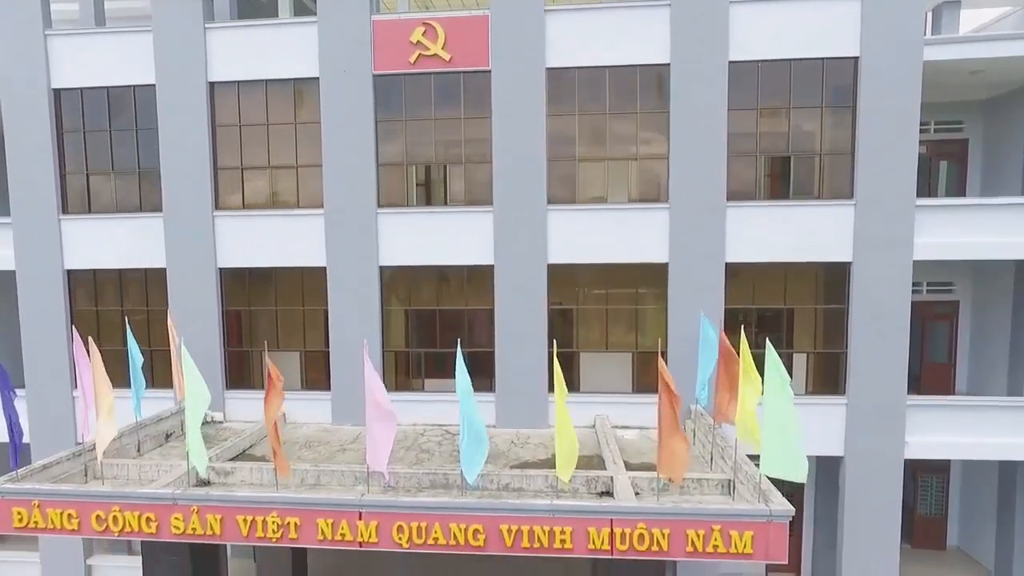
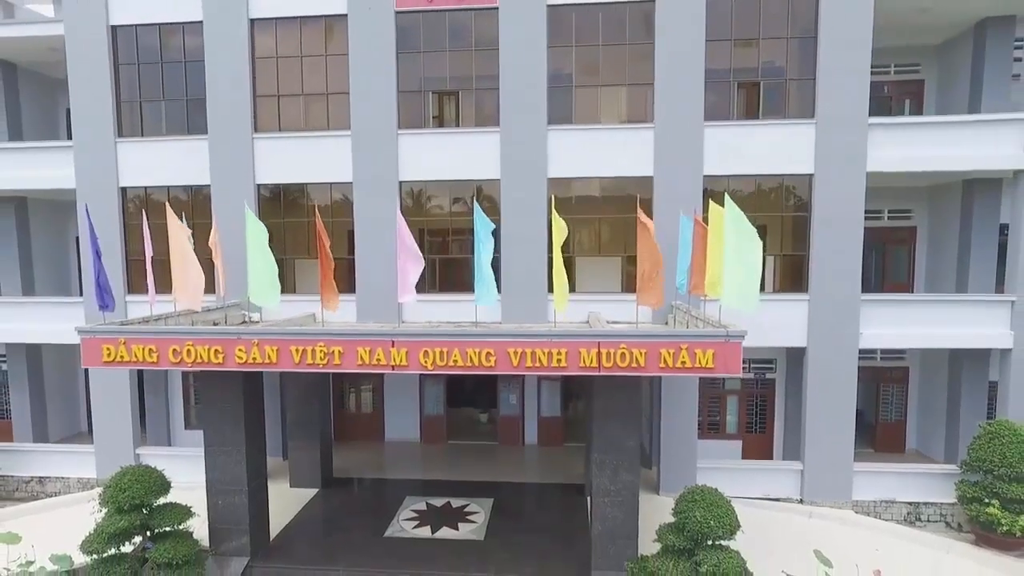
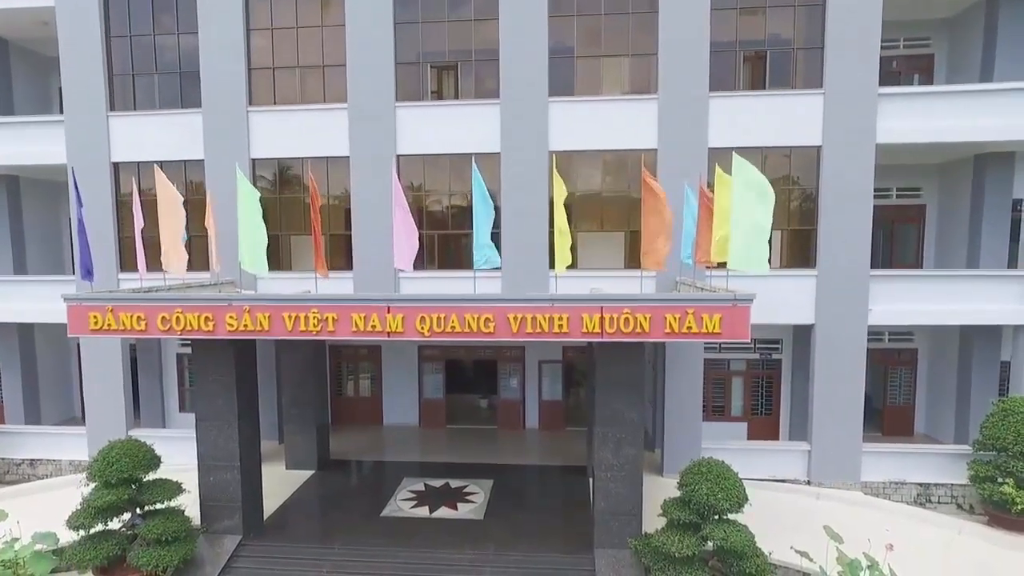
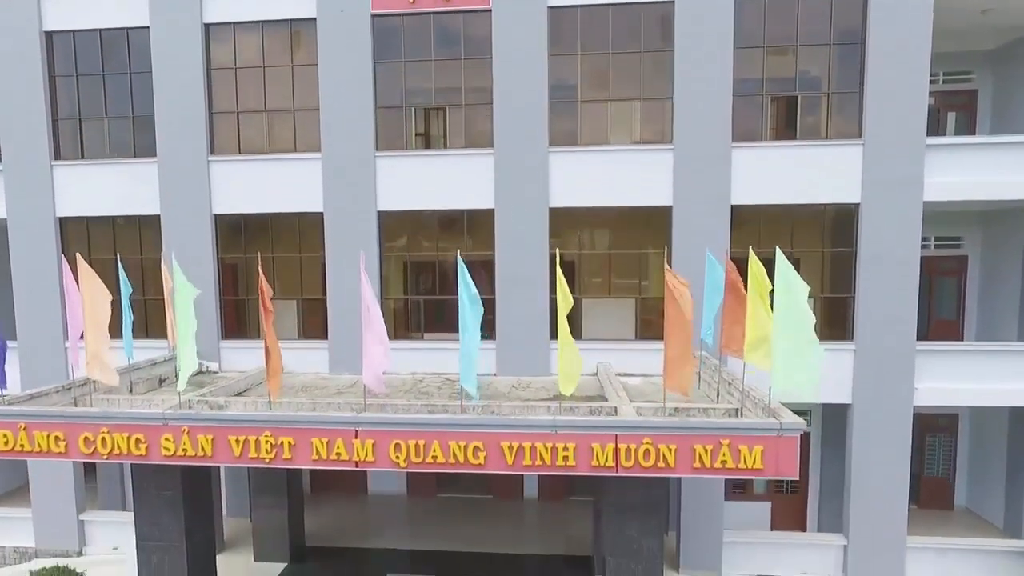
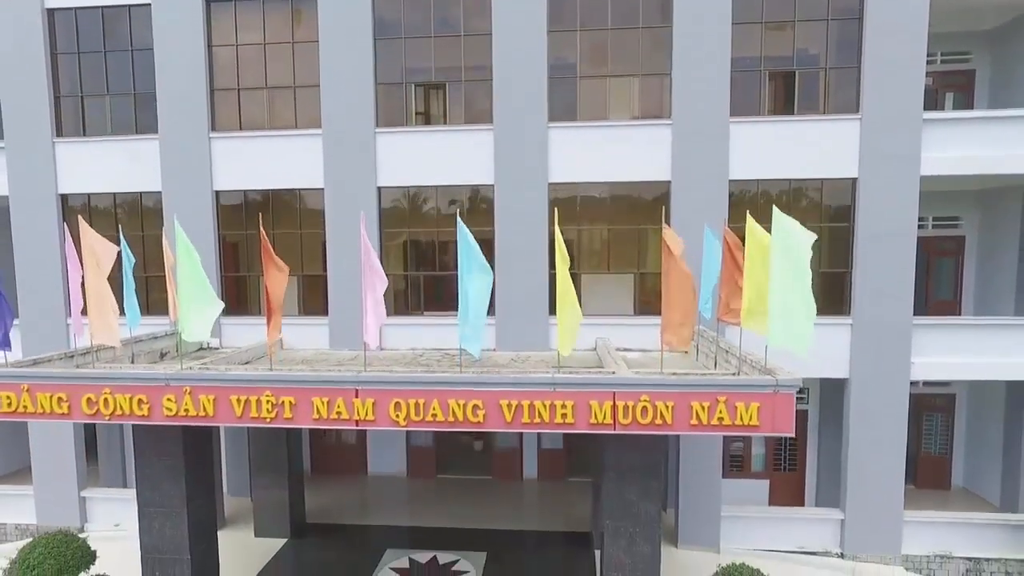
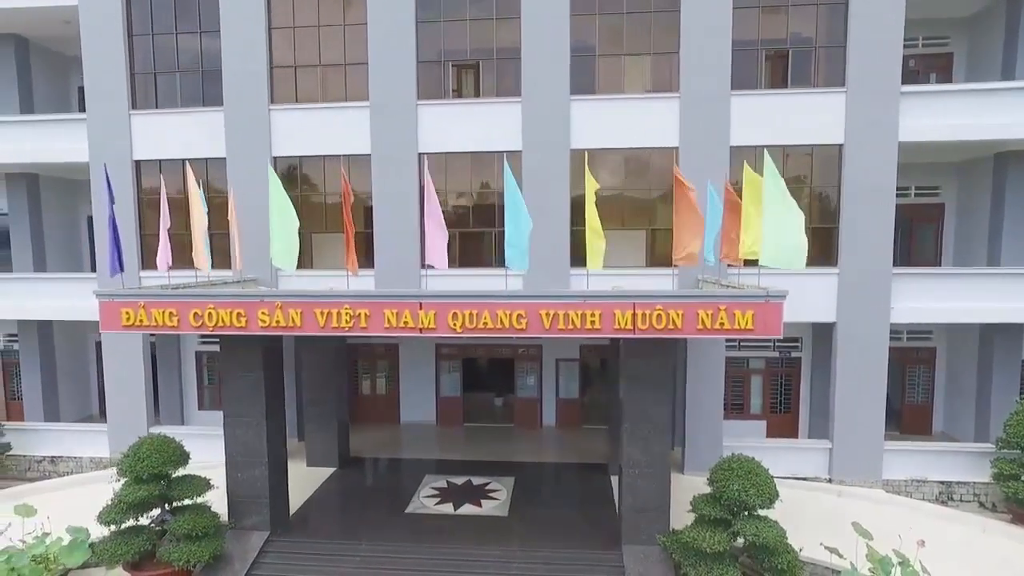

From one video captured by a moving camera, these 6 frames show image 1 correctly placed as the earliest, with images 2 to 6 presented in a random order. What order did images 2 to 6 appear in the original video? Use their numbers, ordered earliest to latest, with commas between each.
4, 5, 2, 3, 6
